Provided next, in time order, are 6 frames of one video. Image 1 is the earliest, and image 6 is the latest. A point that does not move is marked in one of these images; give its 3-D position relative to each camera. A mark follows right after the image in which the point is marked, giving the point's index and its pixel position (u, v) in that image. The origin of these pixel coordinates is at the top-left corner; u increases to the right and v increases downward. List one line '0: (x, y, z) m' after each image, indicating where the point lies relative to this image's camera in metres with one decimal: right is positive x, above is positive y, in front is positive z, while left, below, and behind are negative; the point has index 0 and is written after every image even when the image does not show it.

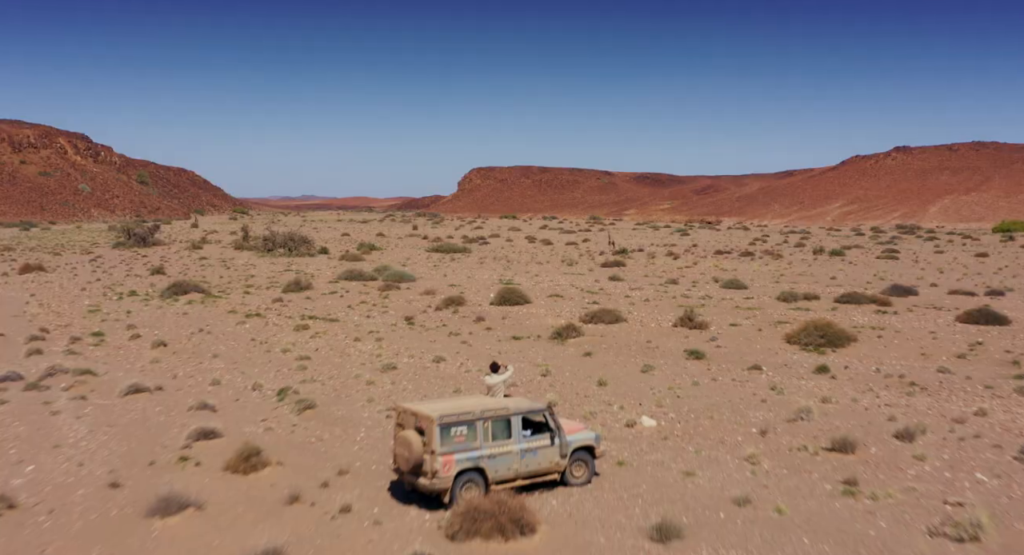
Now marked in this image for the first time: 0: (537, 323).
0: (+0.5, -0.9, +16.7) m
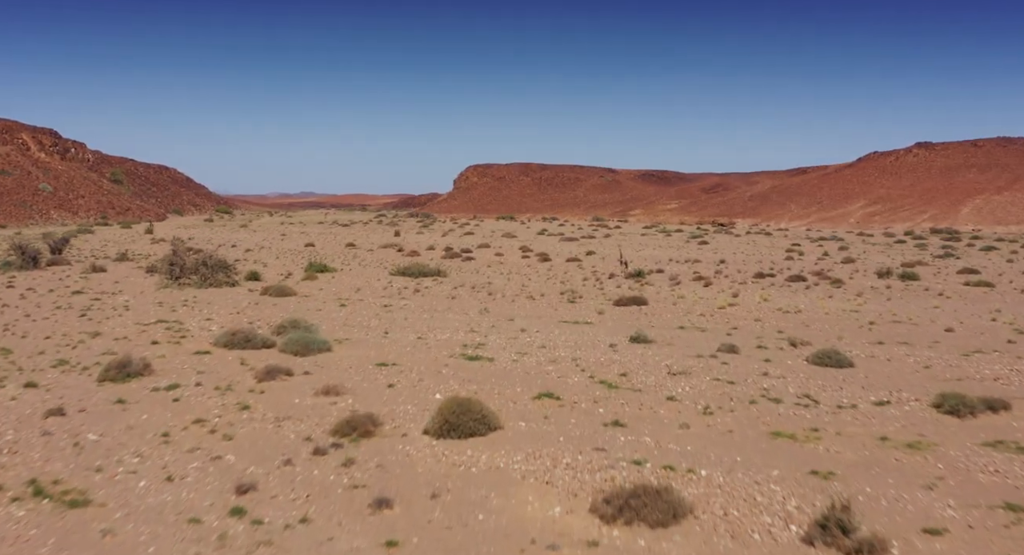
0: (-0.1, -2.2, +7.7) m
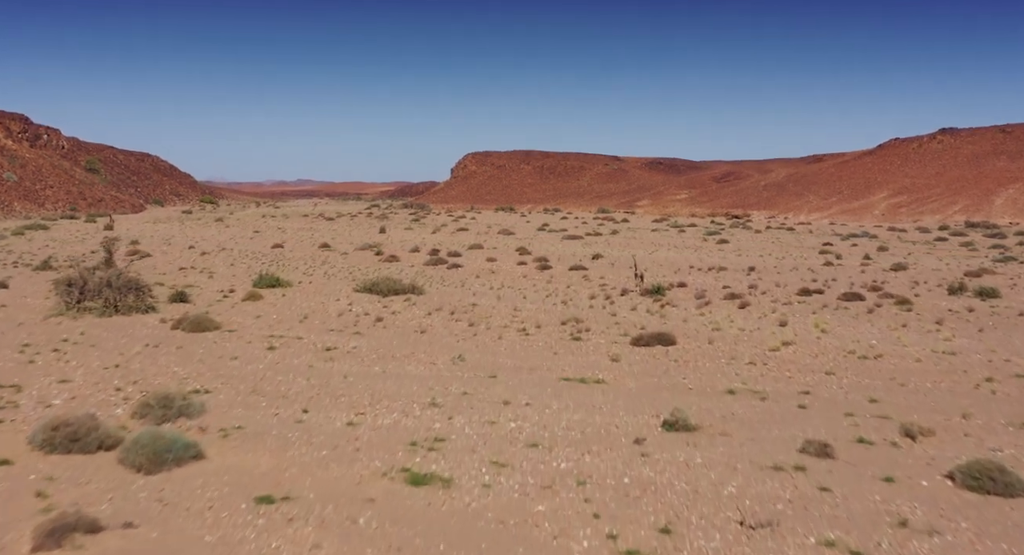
0: (-0.5, -3.1, +1.9) m
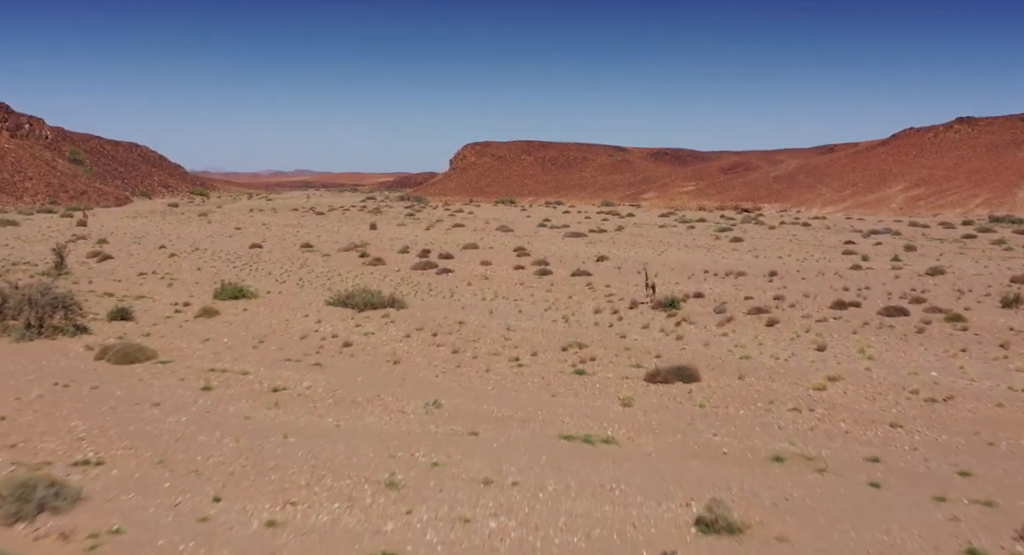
0: (-0.7, -3.7, -1.3) m
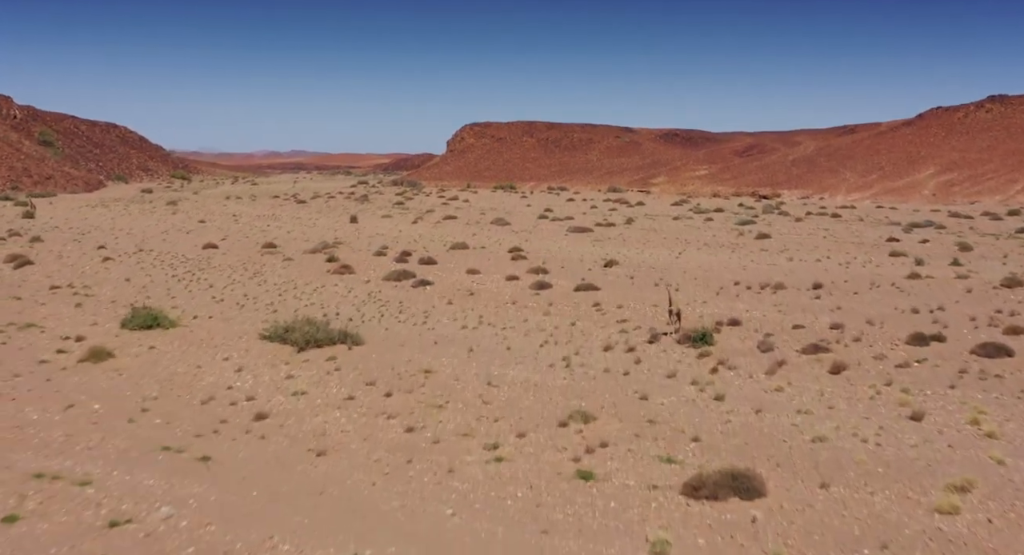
0: (-1.1, -4.9, -6.4) m
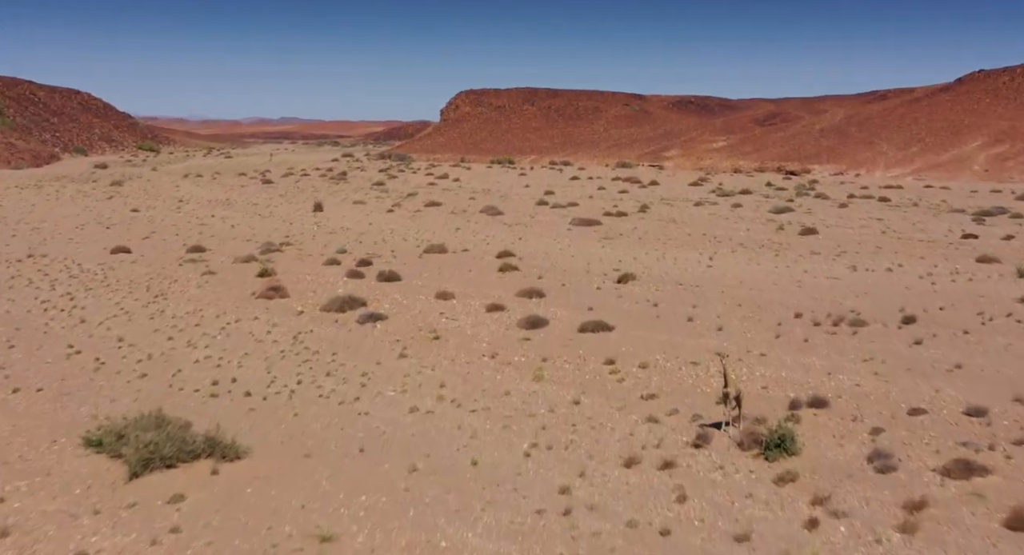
0: (-1.7, -6.8, -12.8) m
